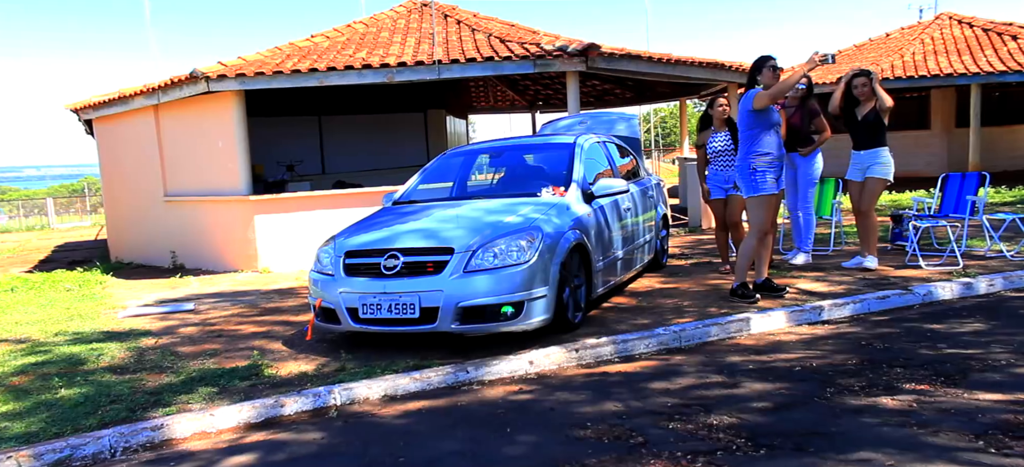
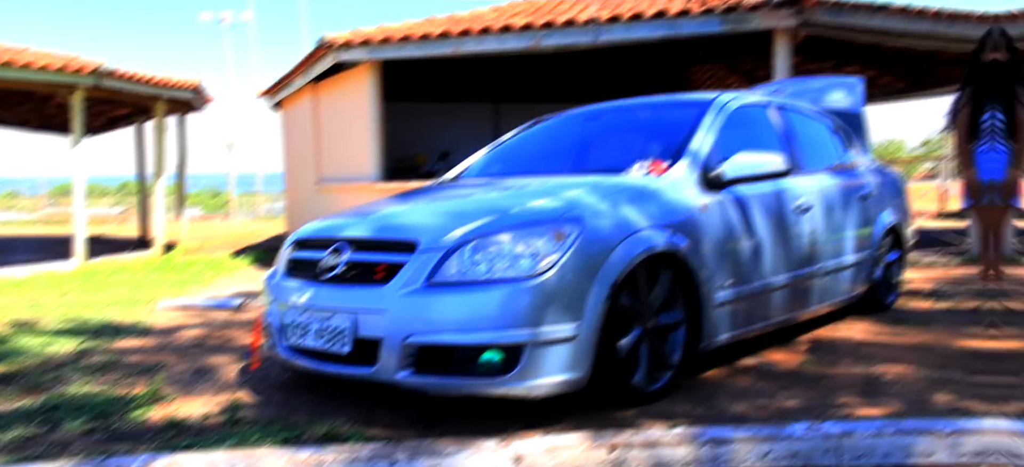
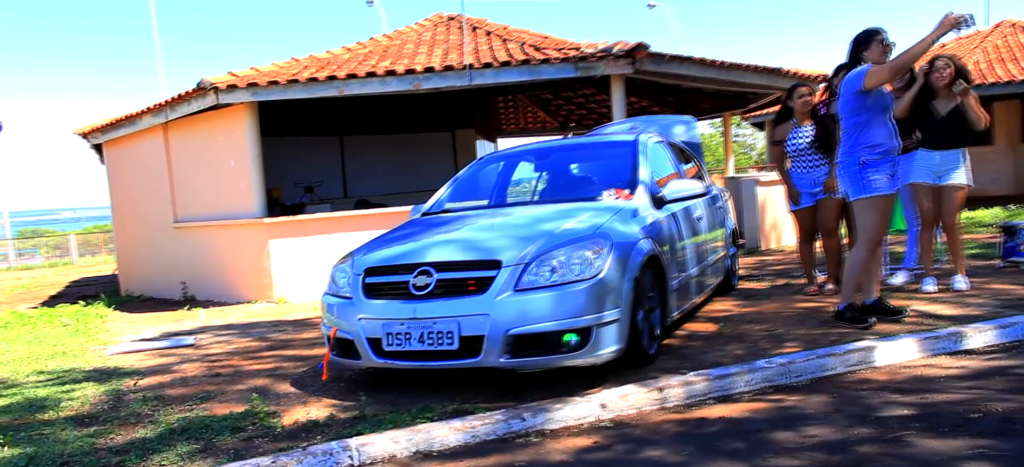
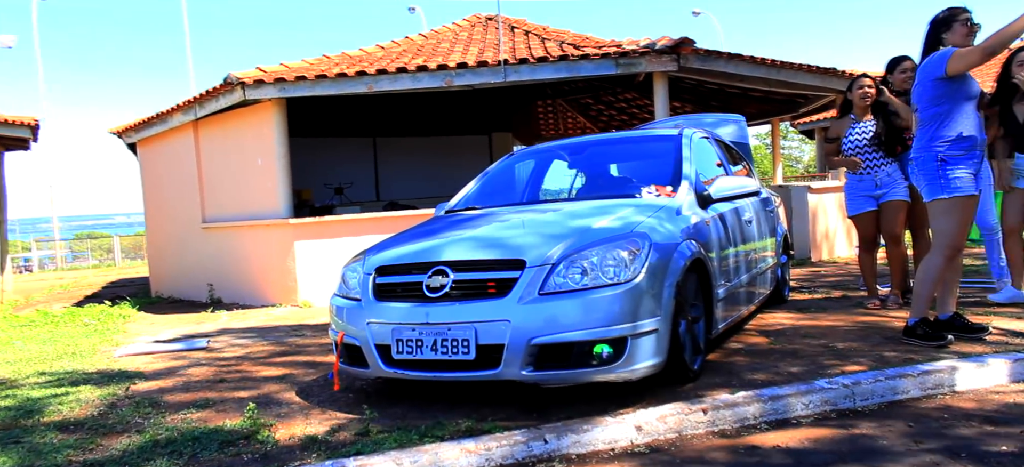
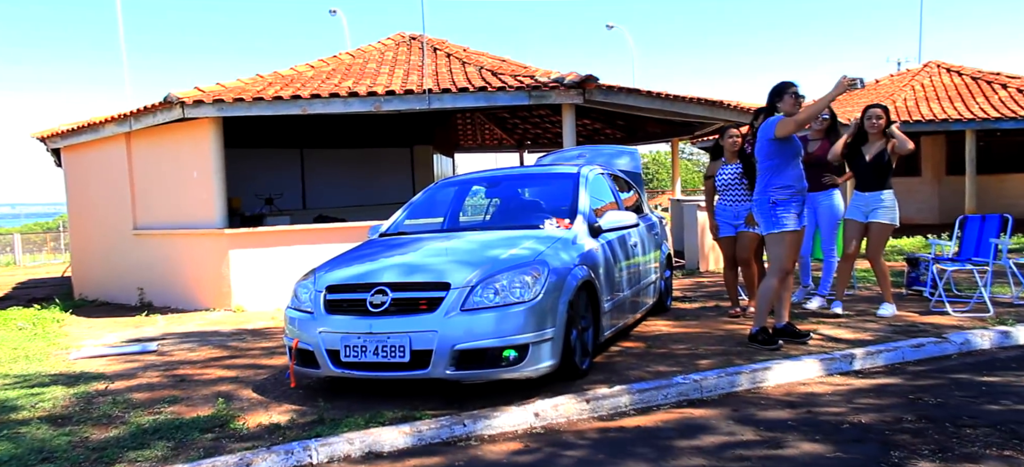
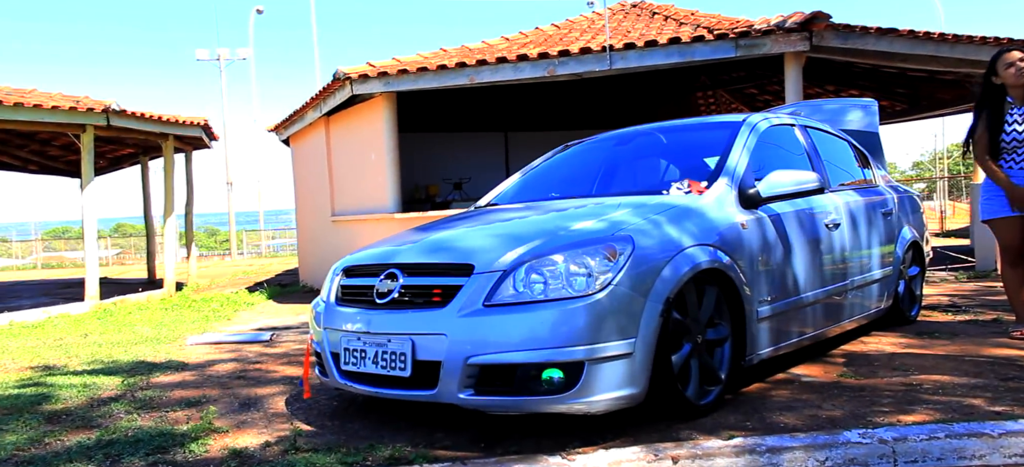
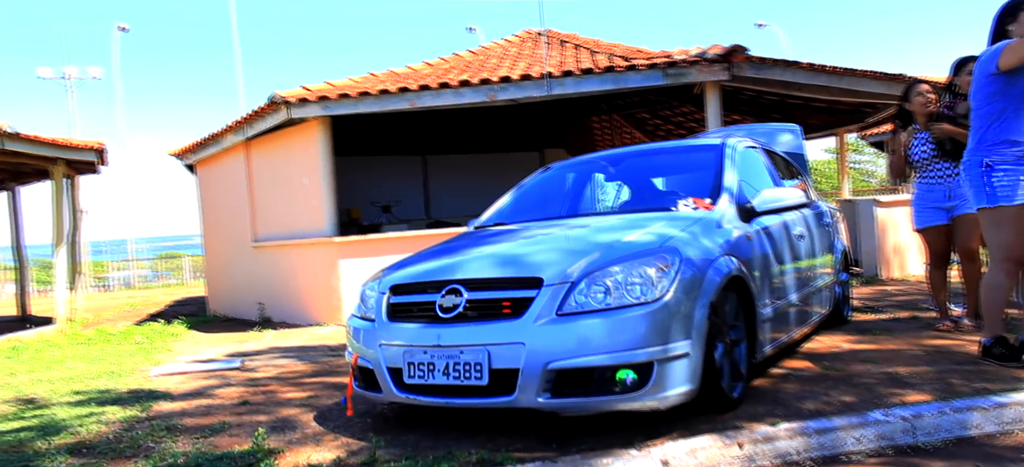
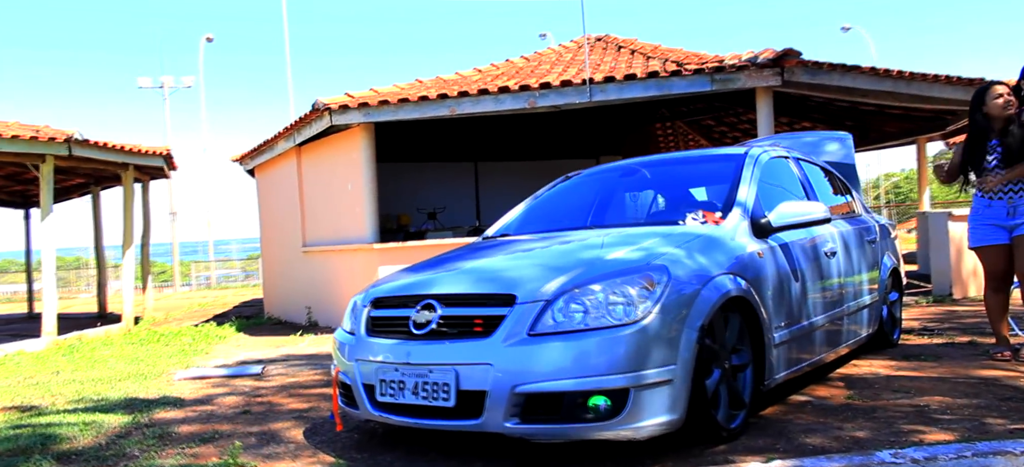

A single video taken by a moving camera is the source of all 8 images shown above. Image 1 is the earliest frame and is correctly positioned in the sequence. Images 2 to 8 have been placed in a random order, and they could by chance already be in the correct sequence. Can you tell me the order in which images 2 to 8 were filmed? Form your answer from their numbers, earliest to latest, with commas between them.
5, 3, 4, 7, 8, 6, 2
